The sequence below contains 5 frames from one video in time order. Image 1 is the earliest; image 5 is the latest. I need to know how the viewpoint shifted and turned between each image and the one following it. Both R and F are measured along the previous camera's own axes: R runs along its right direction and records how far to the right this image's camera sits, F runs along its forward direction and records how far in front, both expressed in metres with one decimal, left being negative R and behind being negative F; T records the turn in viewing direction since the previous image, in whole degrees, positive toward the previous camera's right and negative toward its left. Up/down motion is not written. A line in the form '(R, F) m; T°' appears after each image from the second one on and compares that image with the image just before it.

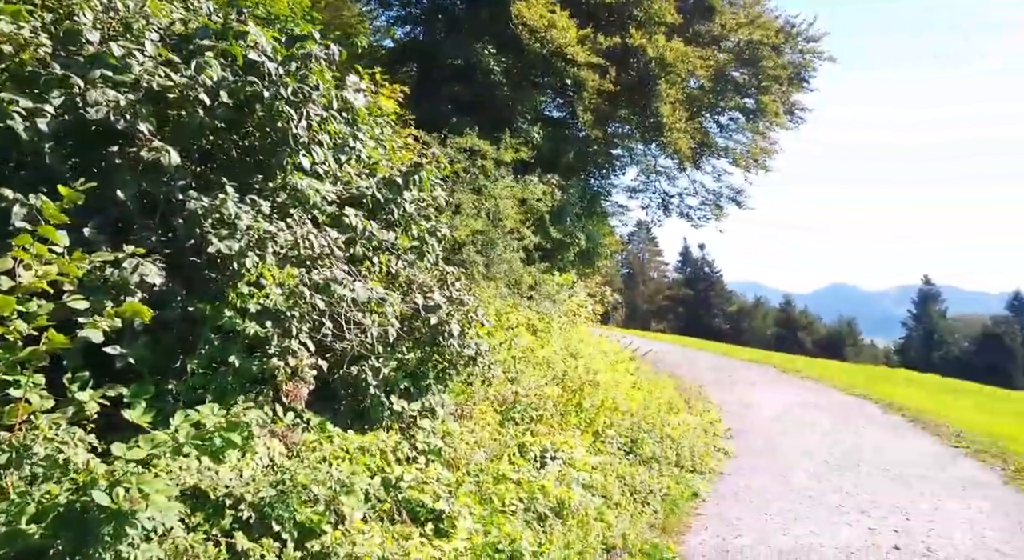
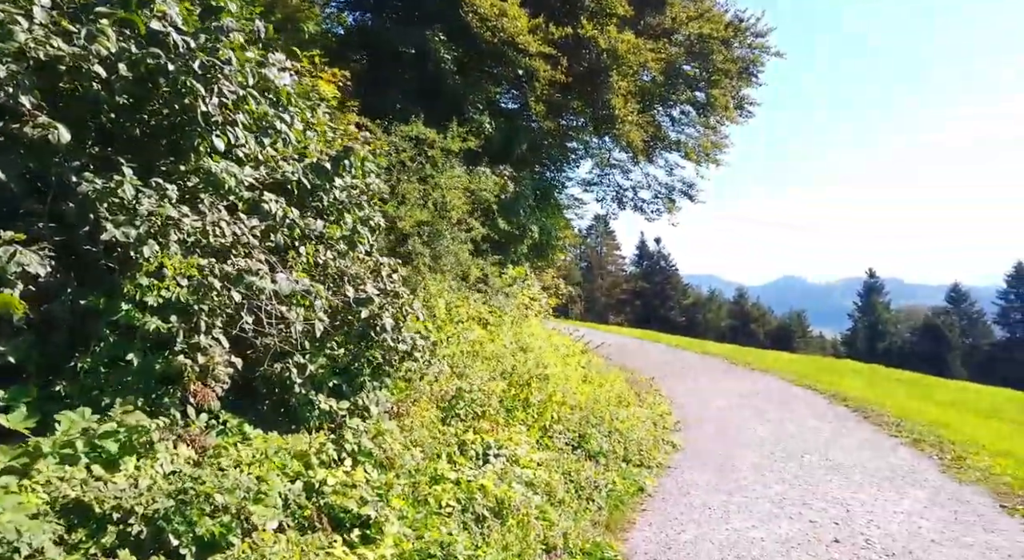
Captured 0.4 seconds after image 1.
(+0.2, +0.2) m; +4°
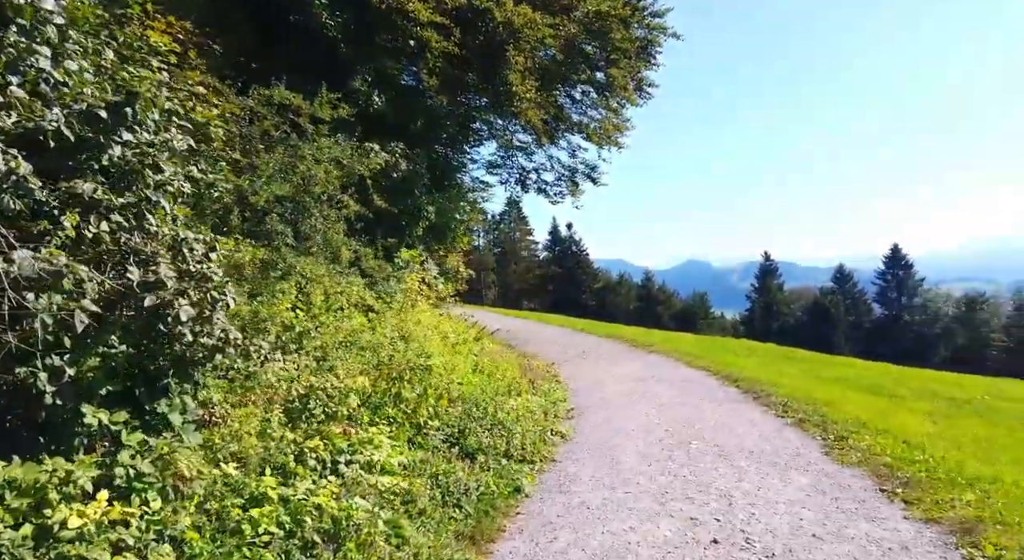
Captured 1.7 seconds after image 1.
(+0.5, +0.7) m; +7°
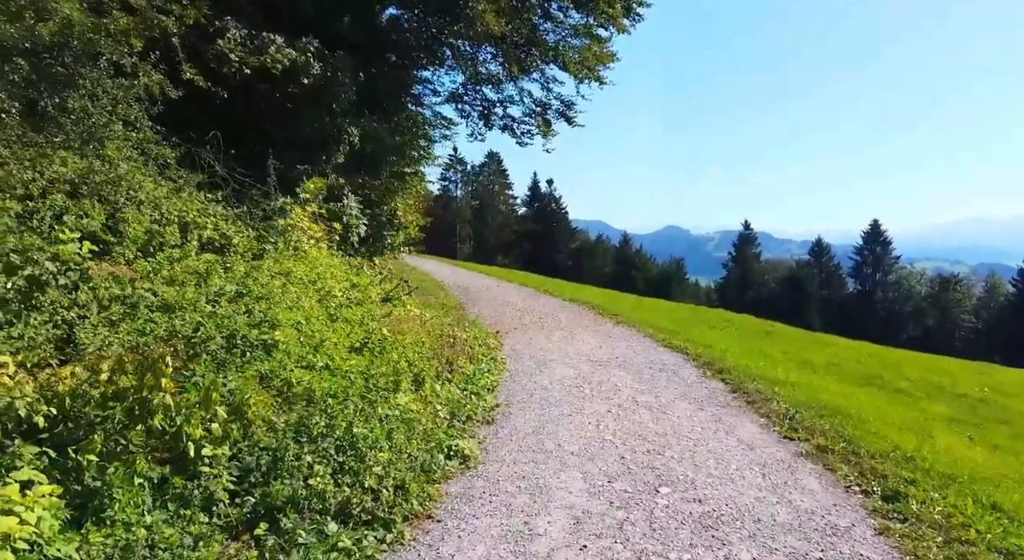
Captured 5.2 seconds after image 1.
(+0.8, +3.2) m; +2°
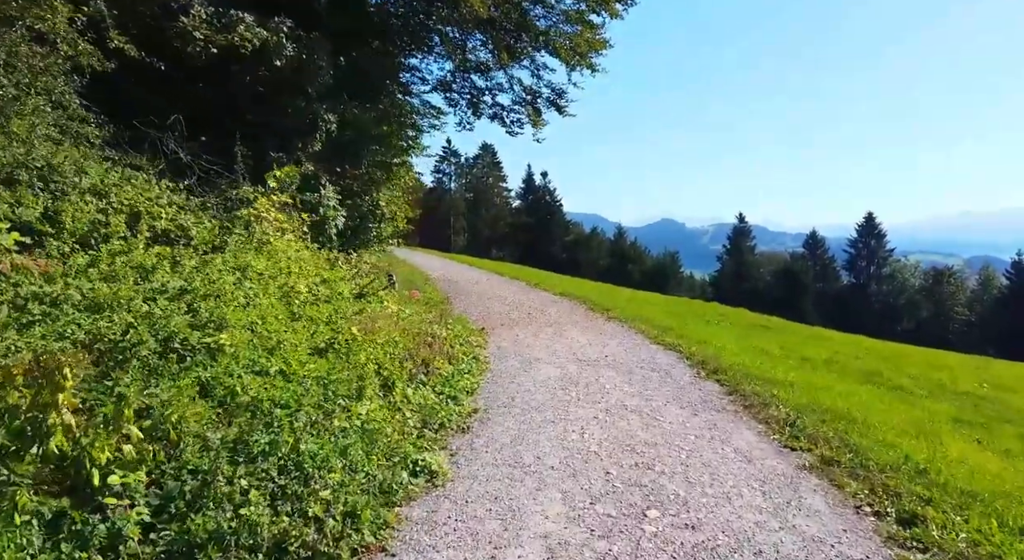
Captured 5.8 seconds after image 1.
(+0.2, +0.6) m; 0°
